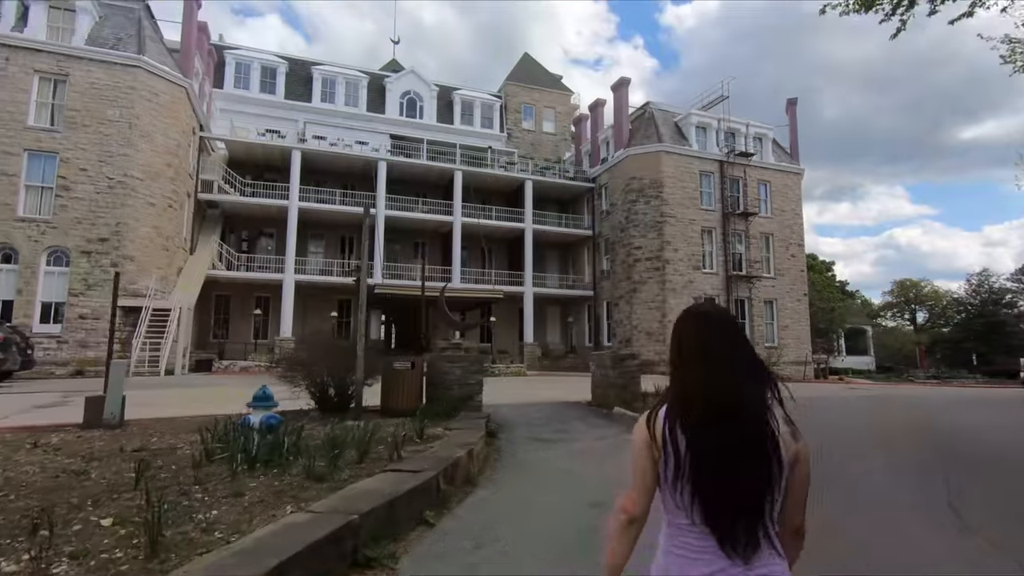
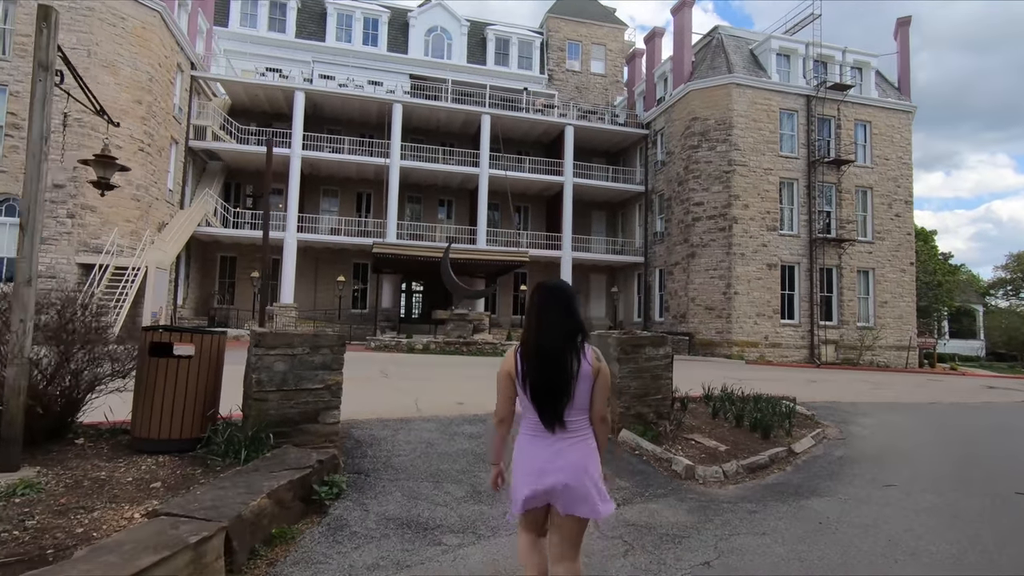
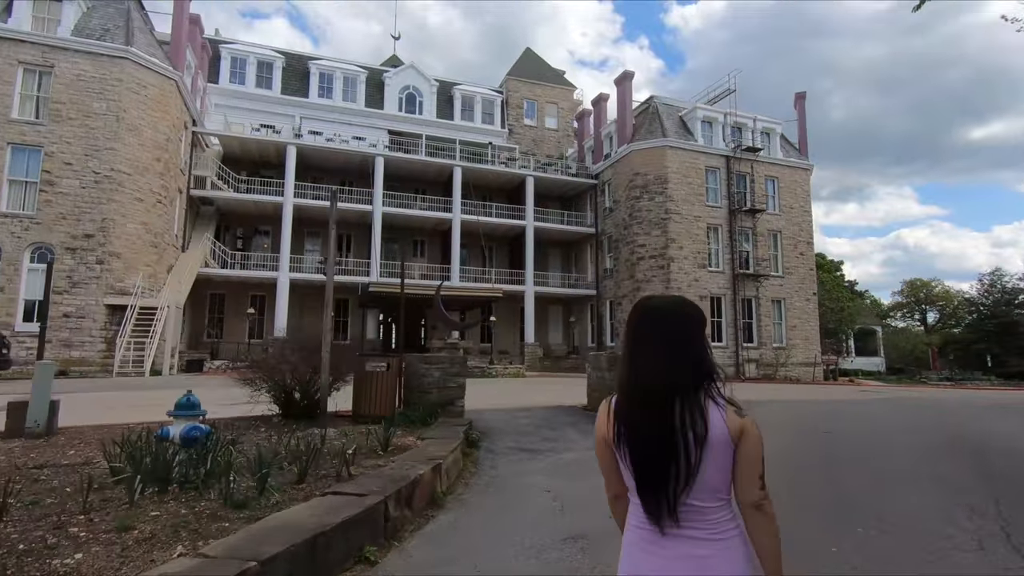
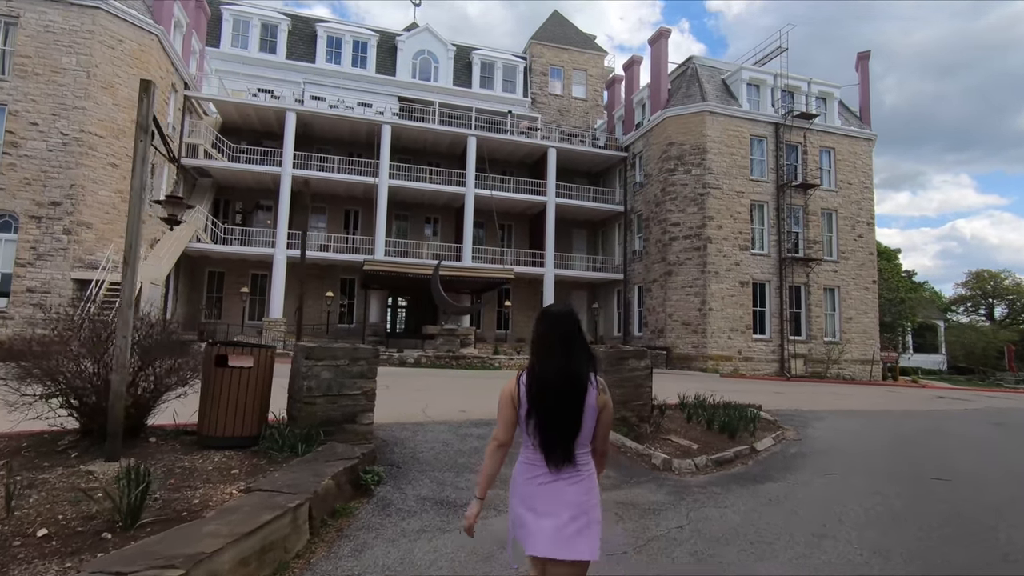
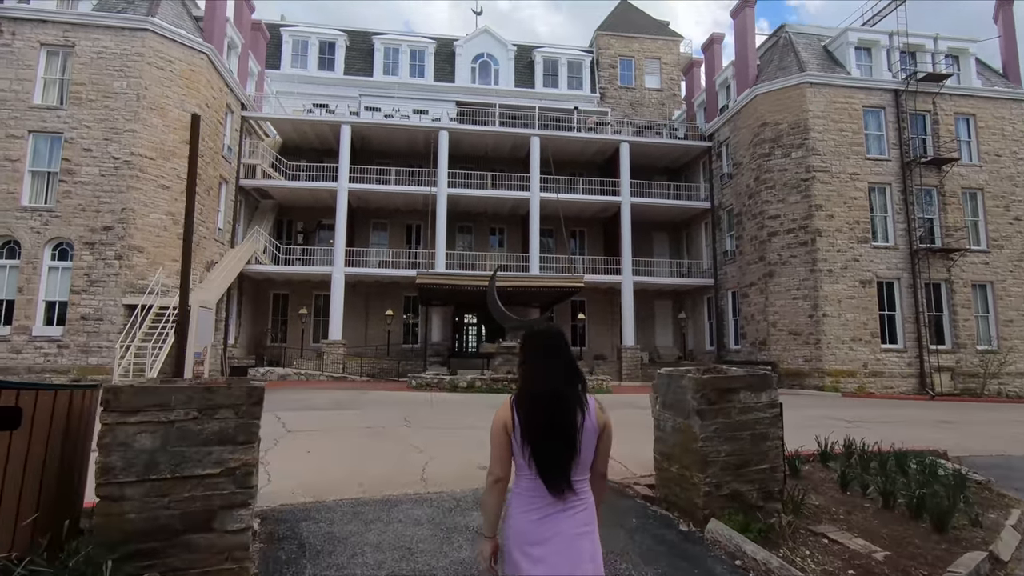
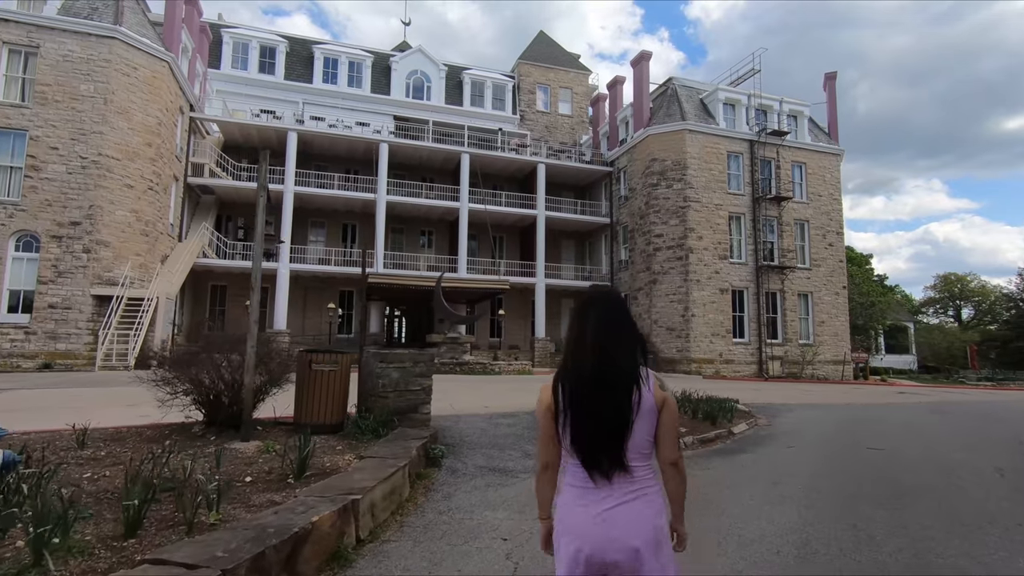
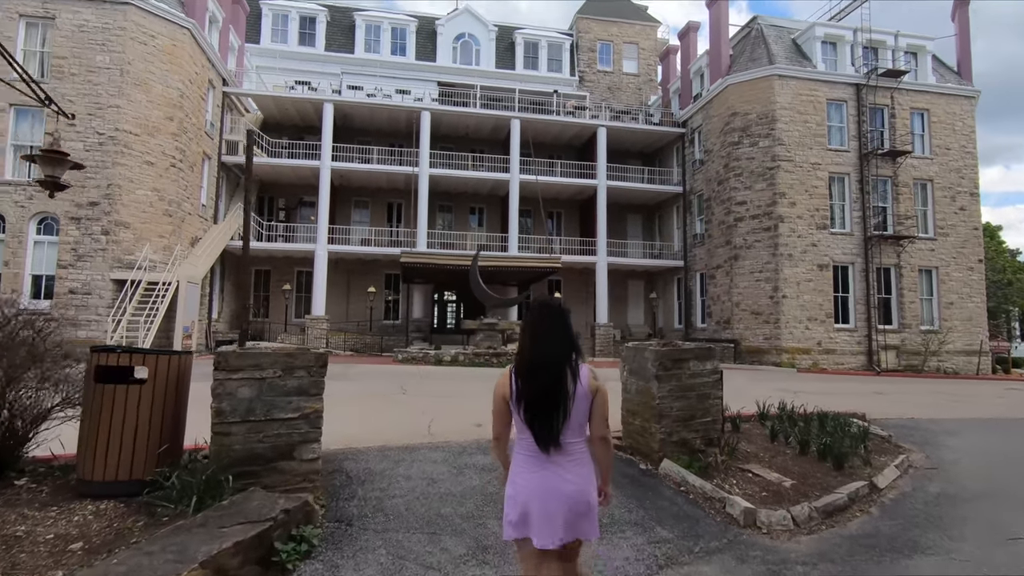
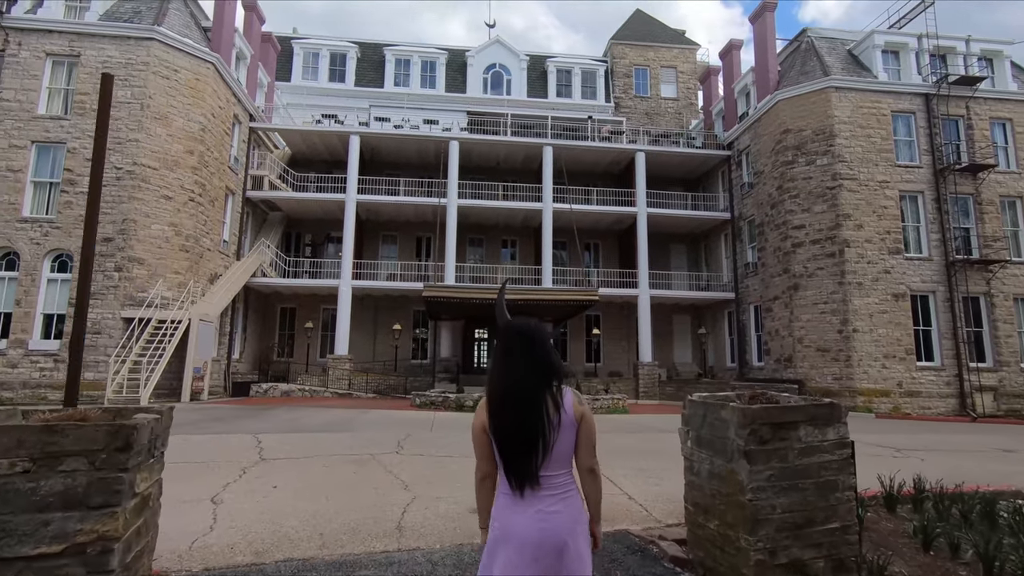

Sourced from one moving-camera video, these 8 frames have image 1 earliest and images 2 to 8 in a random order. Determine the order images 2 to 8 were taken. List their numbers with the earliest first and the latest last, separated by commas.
3, 6, 4, 2, 7, 5, 8
